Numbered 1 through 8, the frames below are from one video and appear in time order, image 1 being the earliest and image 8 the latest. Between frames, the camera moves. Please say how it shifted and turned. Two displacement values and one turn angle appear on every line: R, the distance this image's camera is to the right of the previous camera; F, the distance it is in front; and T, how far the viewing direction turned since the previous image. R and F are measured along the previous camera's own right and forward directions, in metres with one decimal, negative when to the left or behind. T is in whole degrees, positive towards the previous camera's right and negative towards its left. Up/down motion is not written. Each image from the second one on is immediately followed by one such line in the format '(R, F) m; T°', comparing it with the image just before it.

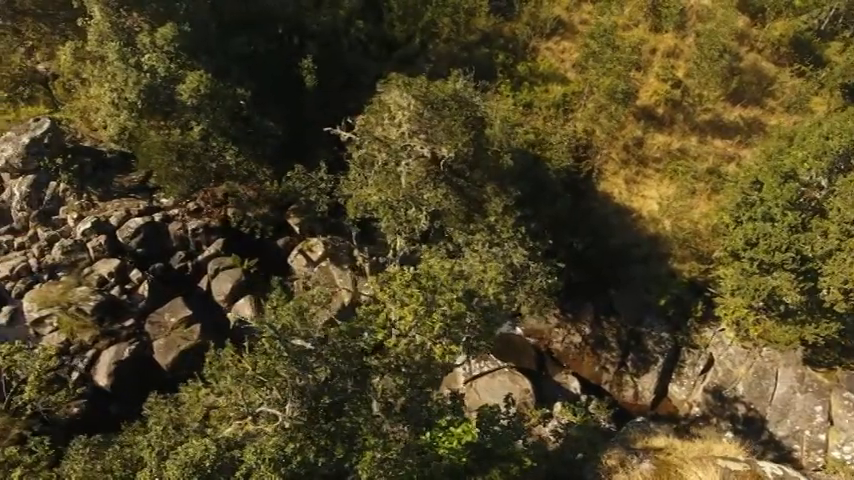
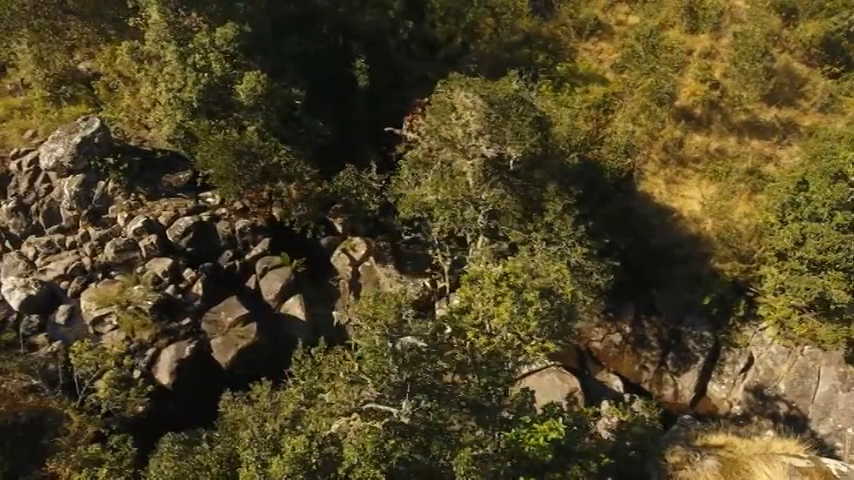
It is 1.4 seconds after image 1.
(-1.9, -0.1) m; 0°
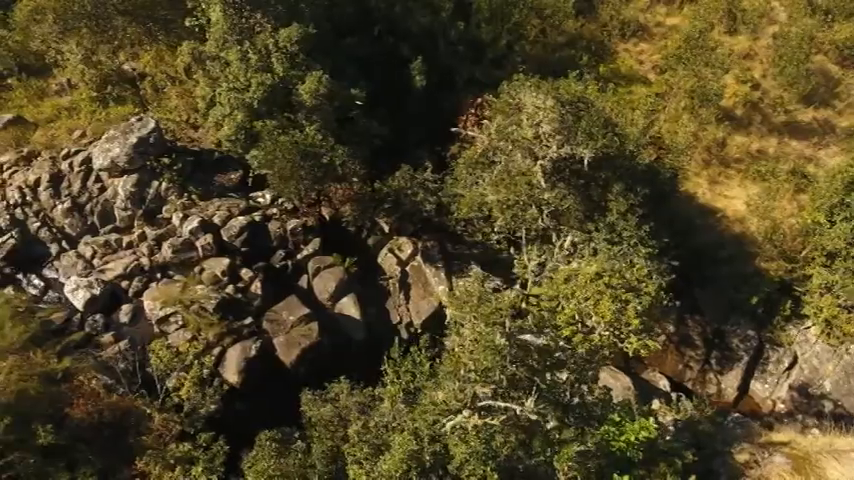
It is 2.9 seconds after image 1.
(-2.1, -0.1) m; 0°
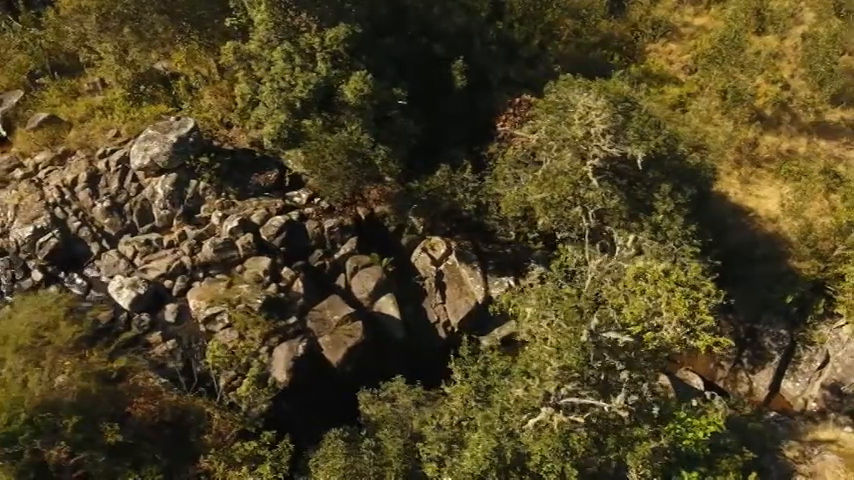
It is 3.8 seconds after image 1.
(-1.5, 0.0) m; 0°
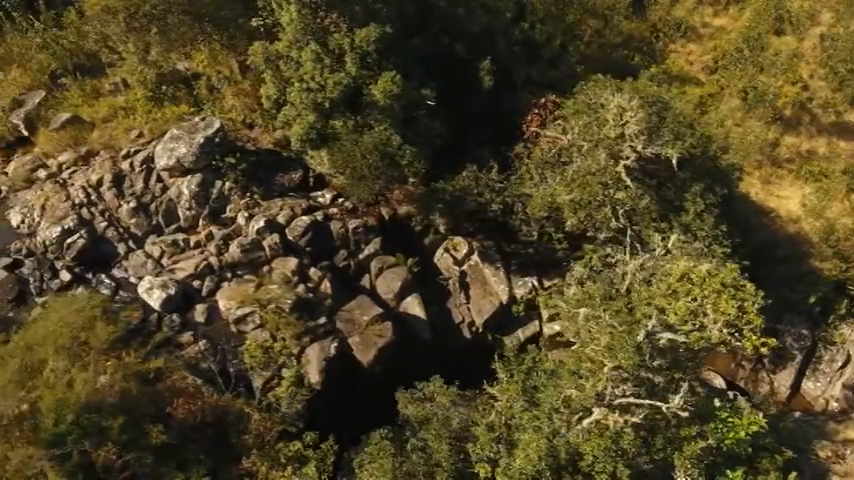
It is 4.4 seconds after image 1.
(-1.0, 0.0) m; 0°
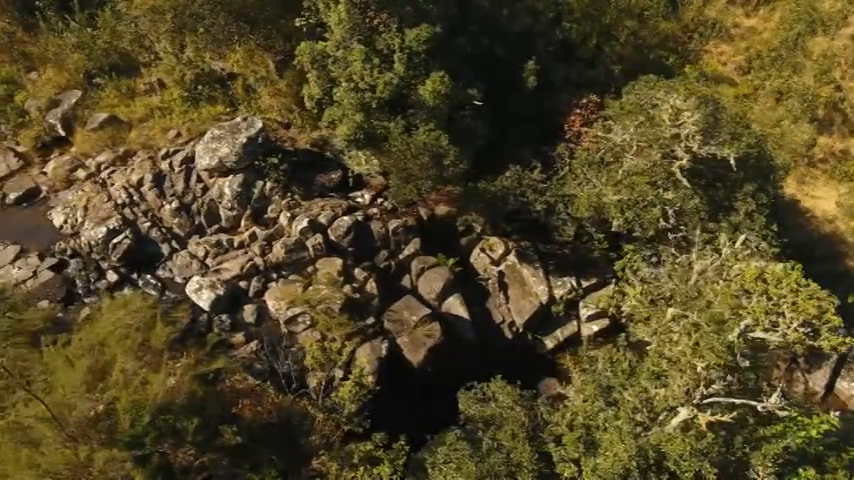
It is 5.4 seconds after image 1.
(-1.6, 0.0) m; 0°
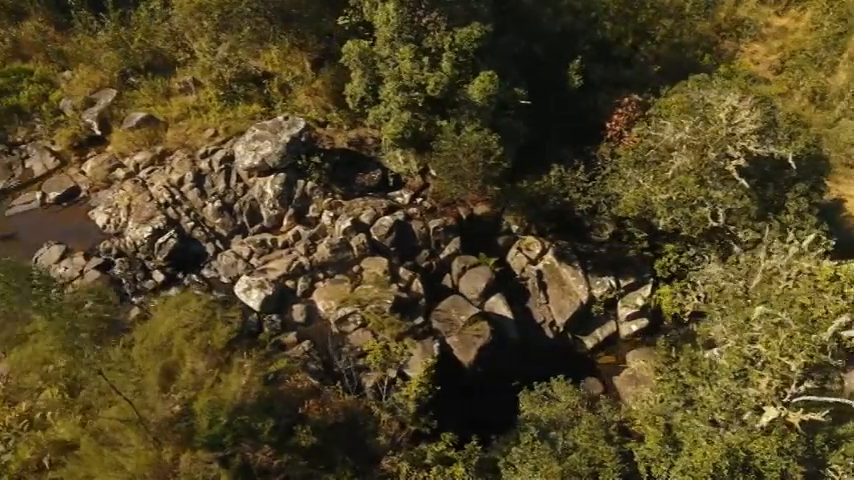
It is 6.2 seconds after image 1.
(-1.7, 0.0) m; 0°
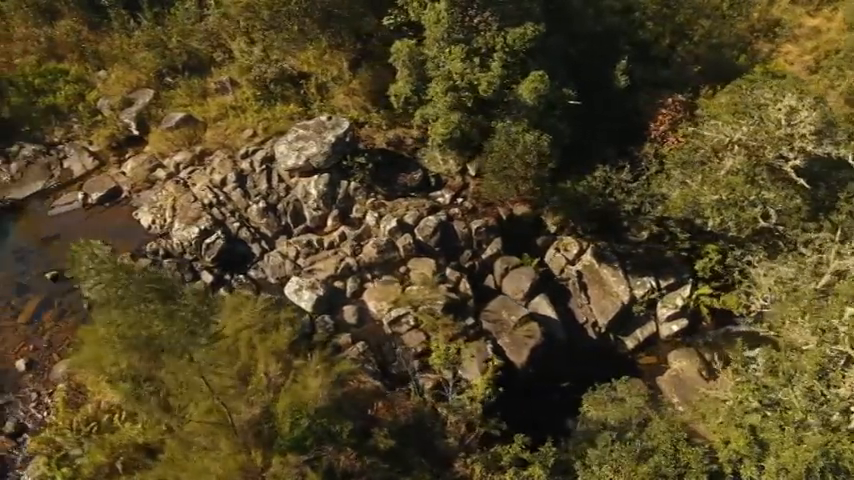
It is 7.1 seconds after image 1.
(-1.7, +0.1) m; 0°
